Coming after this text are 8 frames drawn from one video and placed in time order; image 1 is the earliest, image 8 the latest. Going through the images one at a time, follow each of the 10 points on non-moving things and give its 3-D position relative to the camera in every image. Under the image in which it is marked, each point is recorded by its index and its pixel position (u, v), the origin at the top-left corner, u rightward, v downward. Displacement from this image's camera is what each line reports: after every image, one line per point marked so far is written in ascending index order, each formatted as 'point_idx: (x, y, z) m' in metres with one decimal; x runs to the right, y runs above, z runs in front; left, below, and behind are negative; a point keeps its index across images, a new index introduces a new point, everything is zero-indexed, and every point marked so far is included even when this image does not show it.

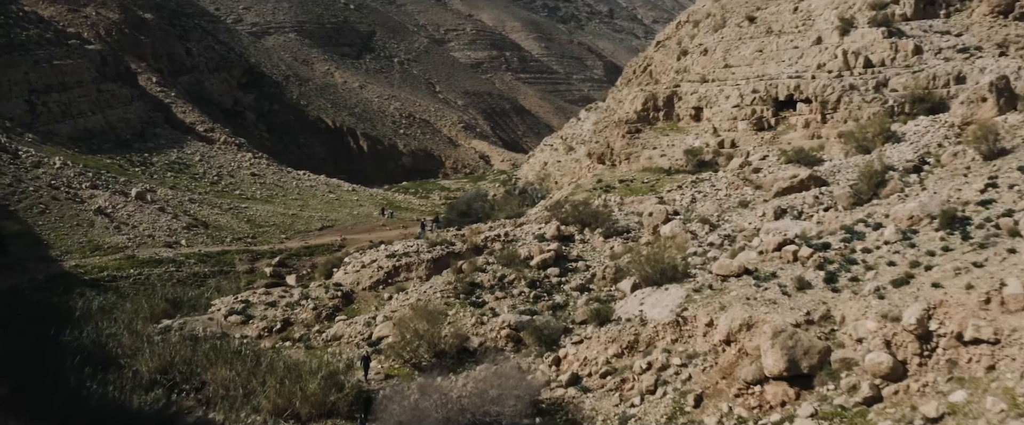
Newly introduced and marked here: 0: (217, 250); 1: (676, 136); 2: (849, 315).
0: (-5.5, -0.7, +17.8) m
1: (+3.2, +1.5, +18.6) m
2: (+3.0, -0.9, +8.6) m
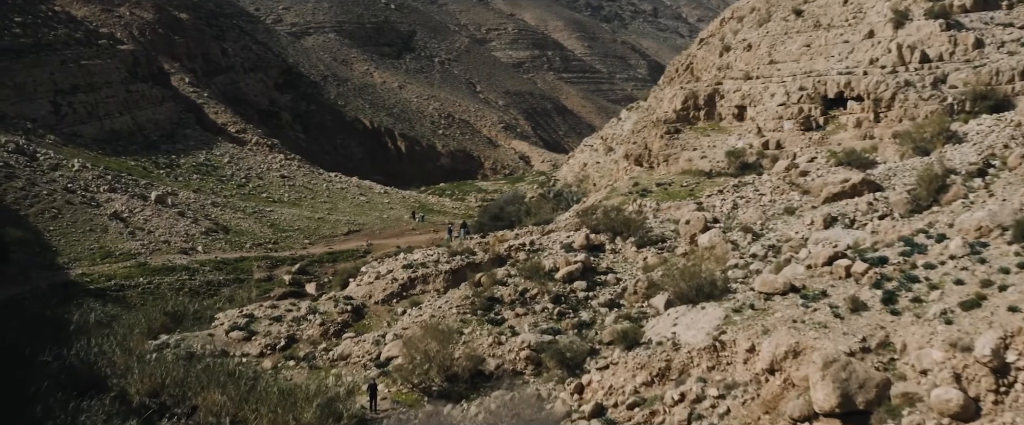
0: (-5.0, -0.8, +17.1) m
1: (+3.8, +1.4, +17.5) m
2: (+3.1, -1.0, +7.5) m
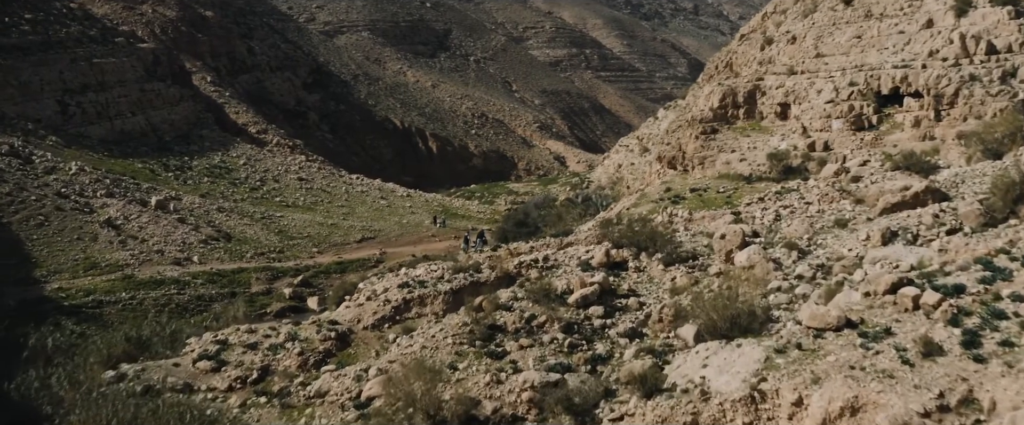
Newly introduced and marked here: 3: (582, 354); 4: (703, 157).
0: (-4.7, -0.9, +15.9) m
1: (+4.1, +1.3, +15.9) m
2: (+3.1, -1.2, +6.0) m
3: (+0.6, -1.3, +8.5) m
4: (+3.3, +1.0, +16.3) m
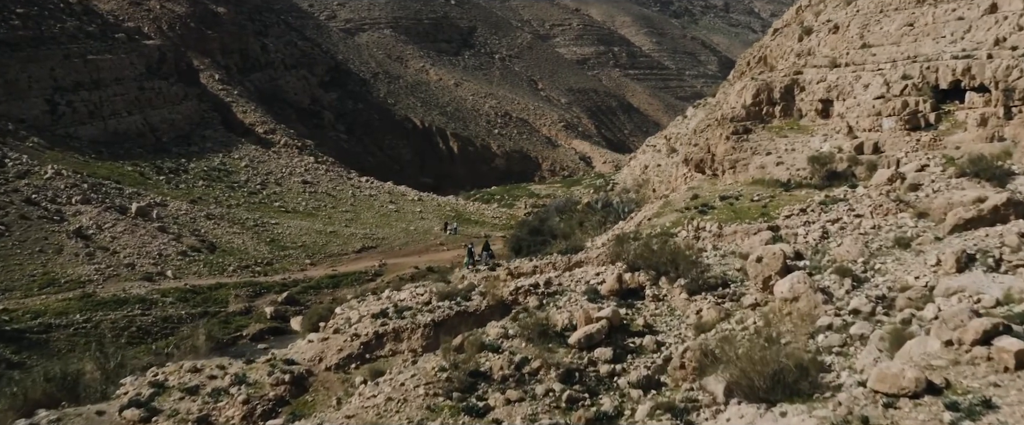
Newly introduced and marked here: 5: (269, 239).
0: (-4.6, -1.1, +14.4) m
1: (+4.2, +1.1, +14.1) m
2: (+2.9, -1.3, +4.2) m
3: (+0.5, -1.4, +6.8) m
4: (+3.4, +0.8, +14.6) m
5: (-4.5, -0.5, +17.8) m
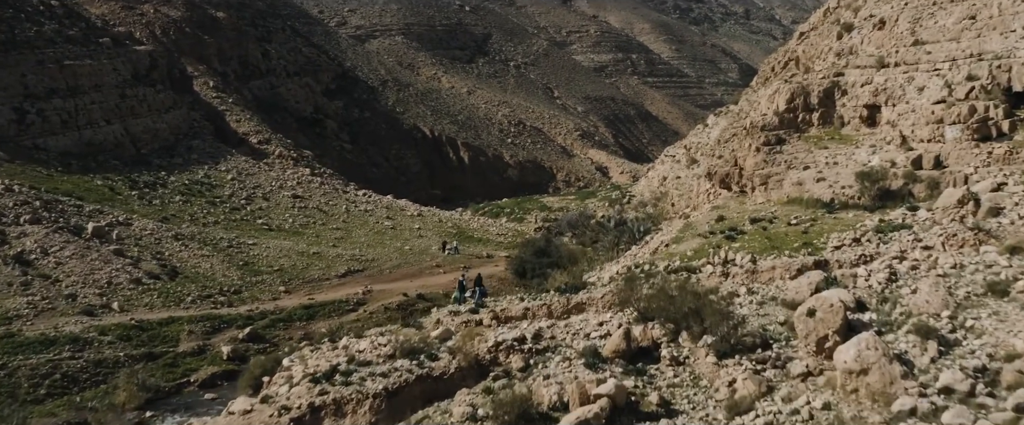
0: (-4.6, -1.4, +12.5) m
1: (+4.2, +0.8, +12.1) m
2: (+2.6, -1.5, +2.2) m
3: (+0.3, -1.6, +4.8) m
4: (+3.3, +0.5, +12.6) m
5: (-4.5, -0.8, +15.9) m
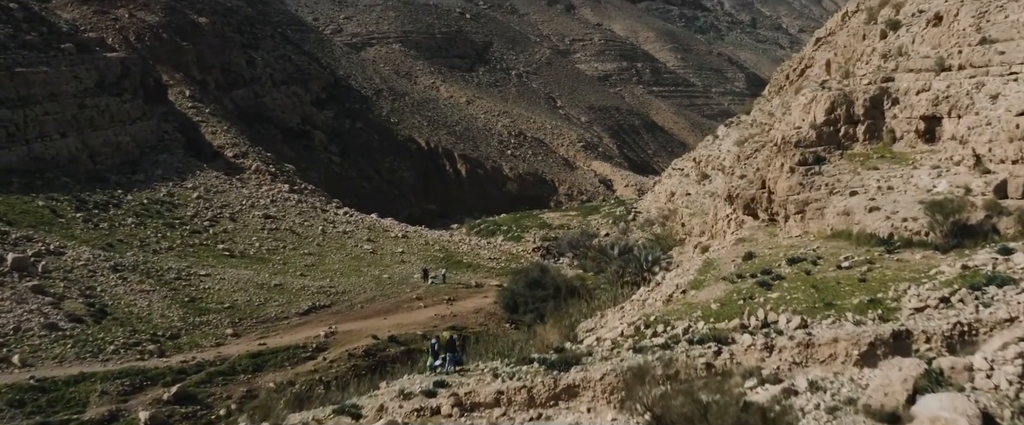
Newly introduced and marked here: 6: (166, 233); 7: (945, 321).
0: (-4.8, -1.7, +10.4) m
1: (+4.0, +0.5, +9.9) m
2: (+2.4, -1.8, 0.0) m
3: (+0.1, -1.9, +2.7) m
4: (+3.2, +0.1, +10.4) m
5: (-4.7, -1.2, +13.8) m
6: (-6.6, -0.3, +18.1) m
7: (+2.8, -0.7, +6.2) m
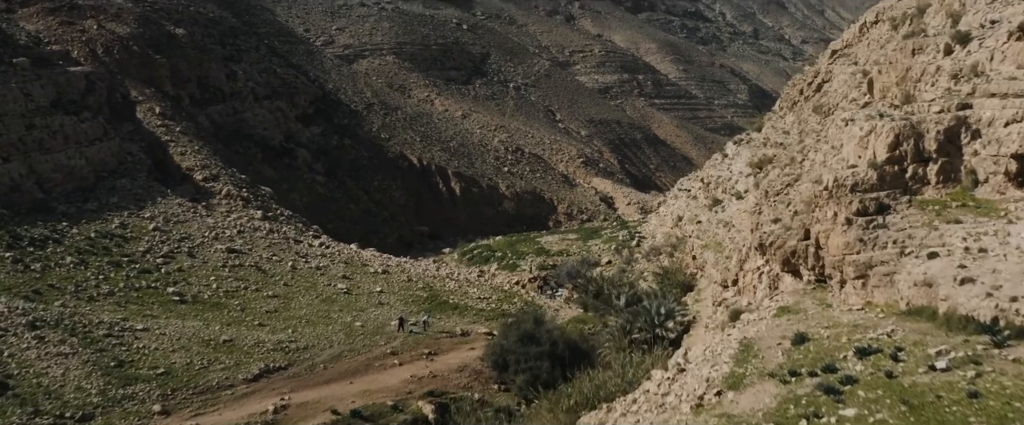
0: (-4.9, -2.3, +8.2) m
1: (+3.8, -0.1, +7.8) m
2: (+2.2, -2.2, -2.2) m
3: (-0.1, -2.4, +0.5) m
4: (+3.0, -0.4, +8.2) m
5: (-4.8, -1.8, +11.6) m
6: (-6.7, -1.0, +16.0) m
7: (+2.7, -1.2, +4.0) m
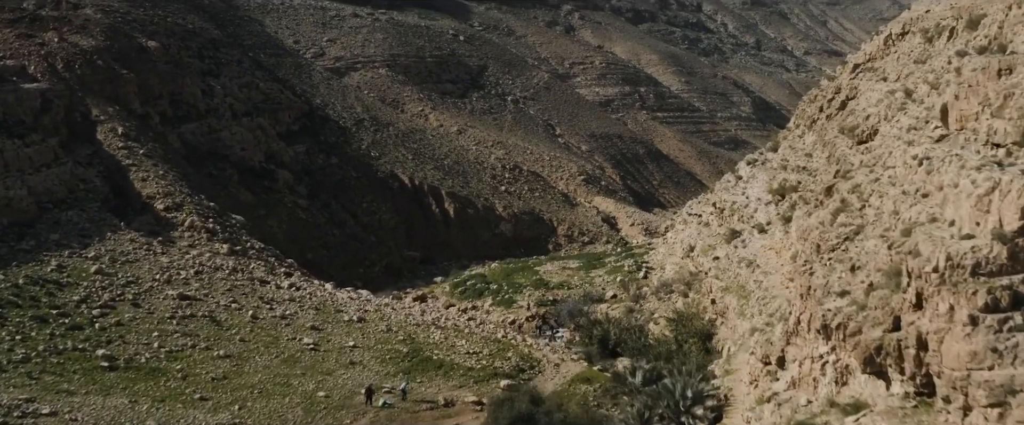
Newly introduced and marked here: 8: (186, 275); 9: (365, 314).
0: (-5.0, -2.9, +5.7) m
1: (+3.7, -0.7, +5.4) m
2: (+2.1, -2.7, -4.6) m
3: (-0.2, -2.9, -2.0) m
4: (+2.9, -1.0, +5.8) m
5: (-4.9, -2.4, +9.2) m
6: (-6.8, -1.6, +13.6) m
7: (+2.6, -1.7, +1.6) m
8: (-6.0, -1.2, +17.6) m
9: (-2.7, -1.8, +17.7) m
